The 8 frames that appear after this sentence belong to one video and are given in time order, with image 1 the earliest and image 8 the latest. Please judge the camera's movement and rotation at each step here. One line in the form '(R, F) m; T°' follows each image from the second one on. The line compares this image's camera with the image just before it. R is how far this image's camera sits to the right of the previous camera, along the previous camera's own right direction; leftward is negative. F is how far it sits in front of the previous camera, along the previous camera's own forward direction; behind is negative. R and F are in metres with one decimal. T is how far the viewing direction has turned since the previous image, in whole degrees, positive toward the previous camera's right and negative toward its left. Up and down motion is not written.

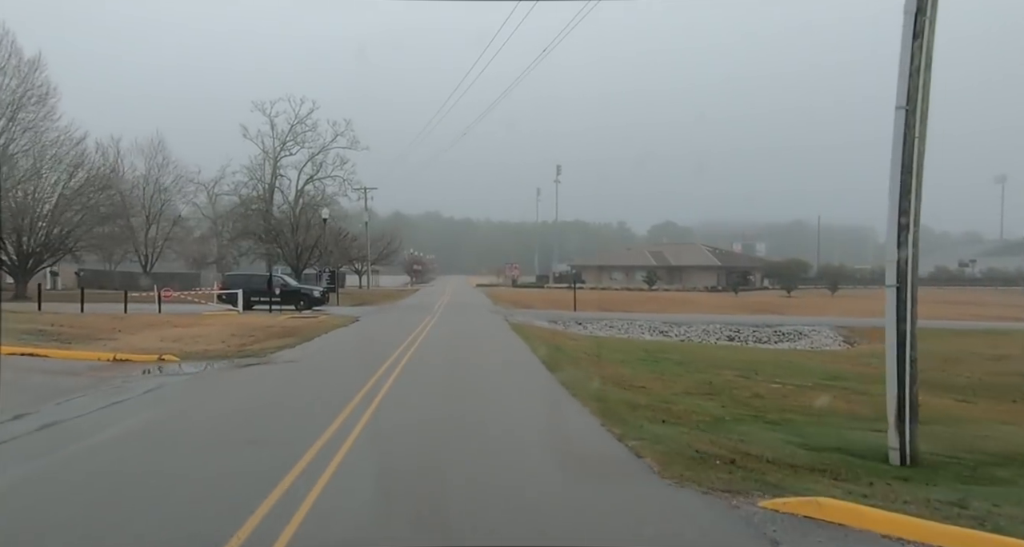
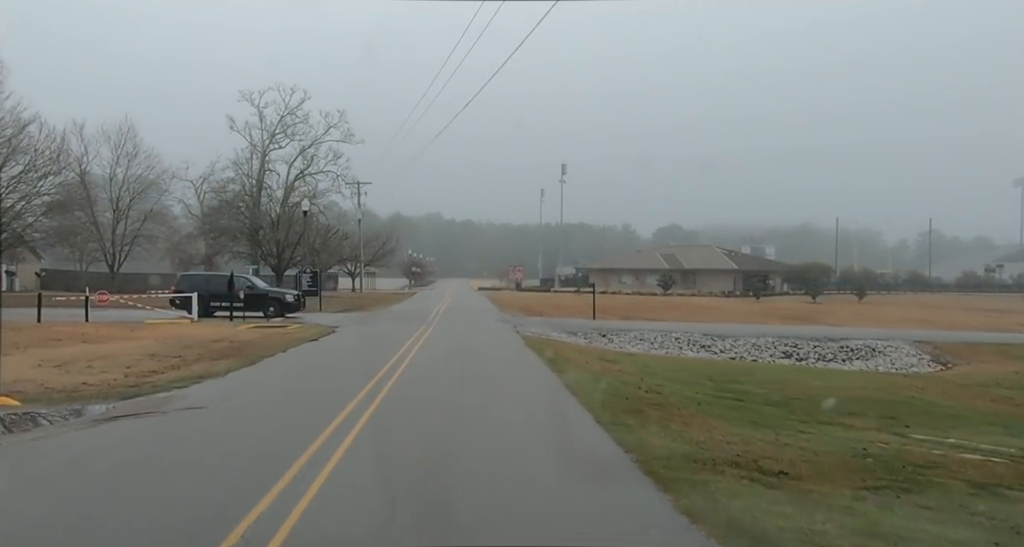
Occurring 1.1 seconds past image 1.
(-0.4, +5.4) m; 0°
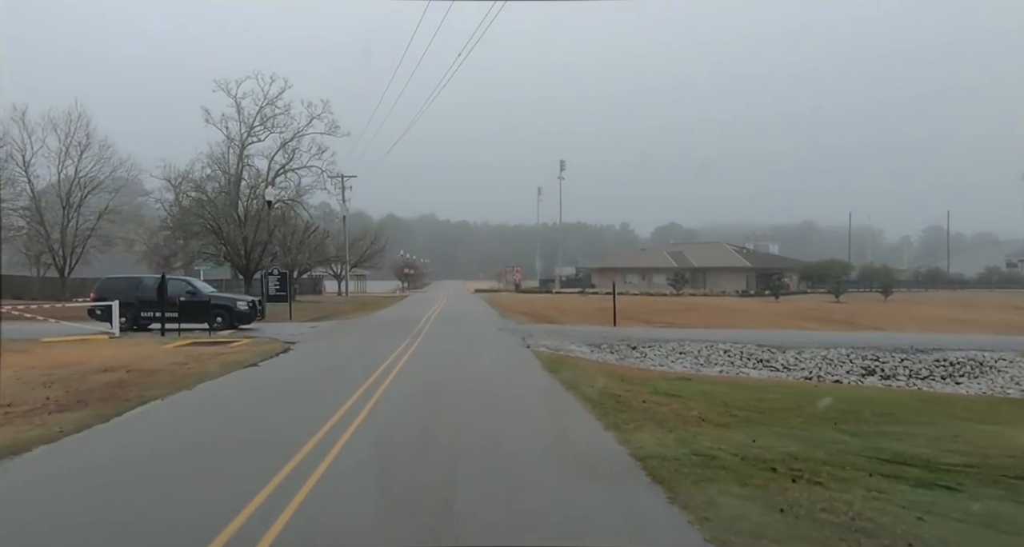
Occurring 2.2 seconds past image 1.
(-0.4, +5.5) m; 0°
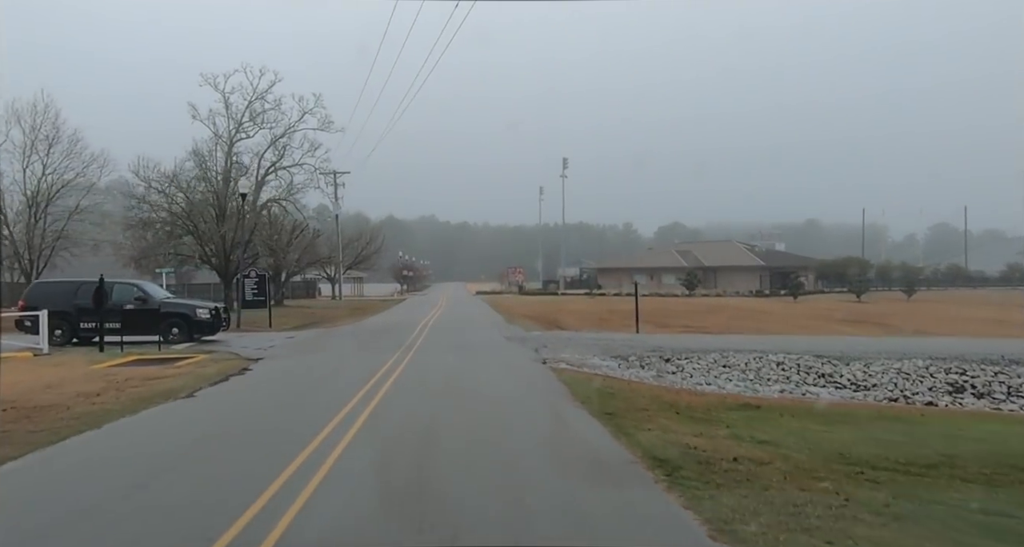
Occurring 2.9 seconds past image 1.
(-0.3, +3.6) m; 0°
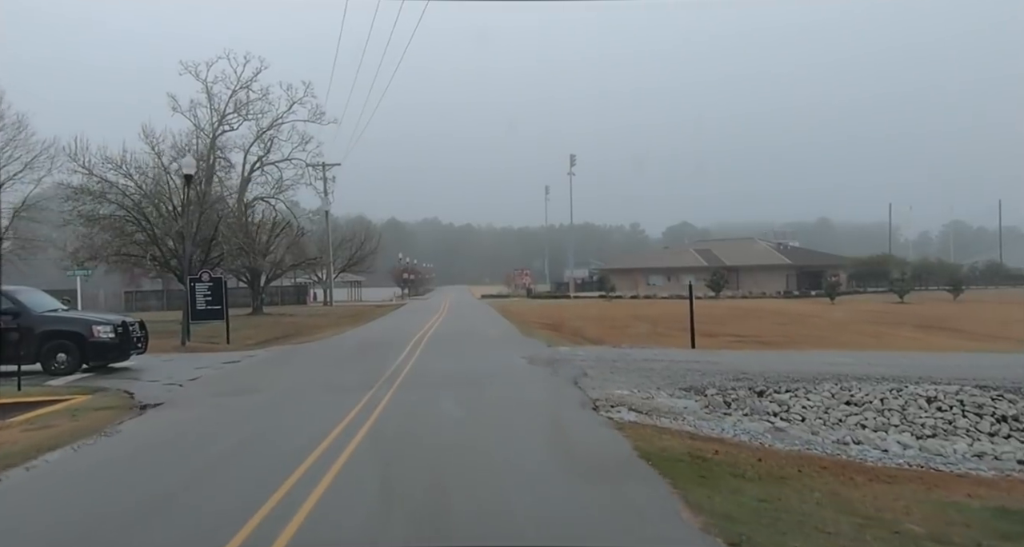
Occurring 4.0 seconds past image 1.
(-0.4, +5.7) m; 0°
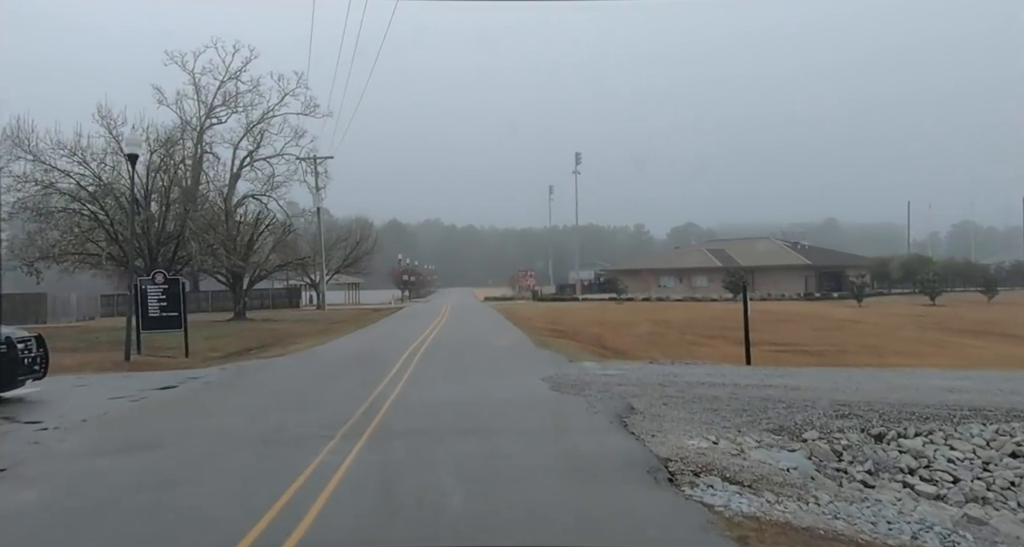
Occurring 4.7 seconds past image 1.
(-0.3, +3.7) m; 0°
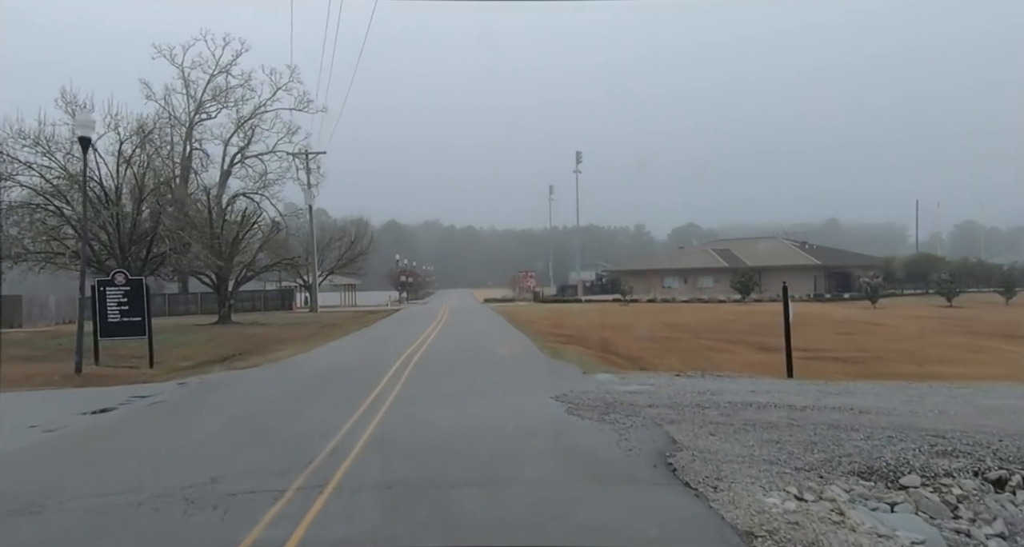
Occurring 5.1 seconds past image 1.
(-0.1, +2.2) m; 0°
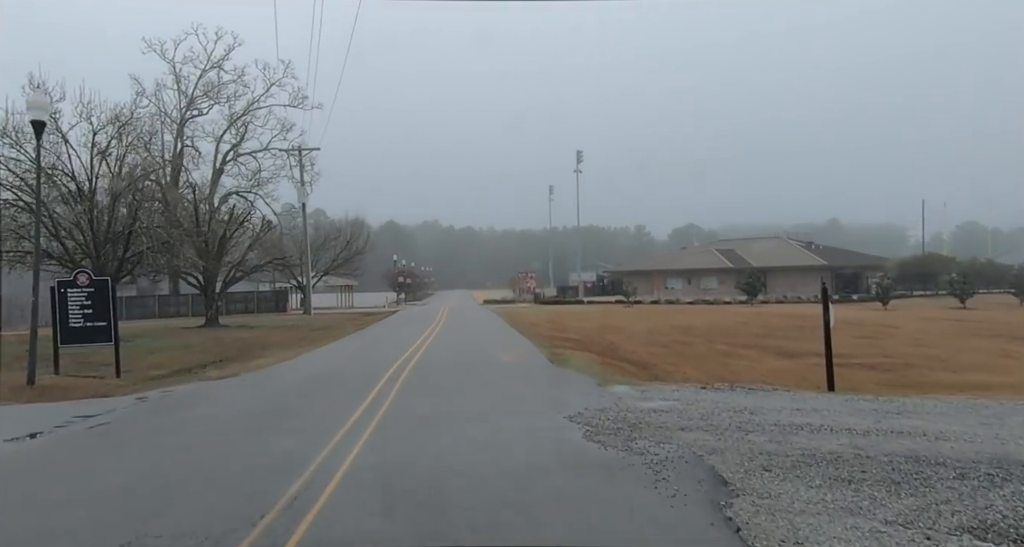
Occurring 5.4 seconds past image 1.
(-0.1, +1.6) m; 0°
